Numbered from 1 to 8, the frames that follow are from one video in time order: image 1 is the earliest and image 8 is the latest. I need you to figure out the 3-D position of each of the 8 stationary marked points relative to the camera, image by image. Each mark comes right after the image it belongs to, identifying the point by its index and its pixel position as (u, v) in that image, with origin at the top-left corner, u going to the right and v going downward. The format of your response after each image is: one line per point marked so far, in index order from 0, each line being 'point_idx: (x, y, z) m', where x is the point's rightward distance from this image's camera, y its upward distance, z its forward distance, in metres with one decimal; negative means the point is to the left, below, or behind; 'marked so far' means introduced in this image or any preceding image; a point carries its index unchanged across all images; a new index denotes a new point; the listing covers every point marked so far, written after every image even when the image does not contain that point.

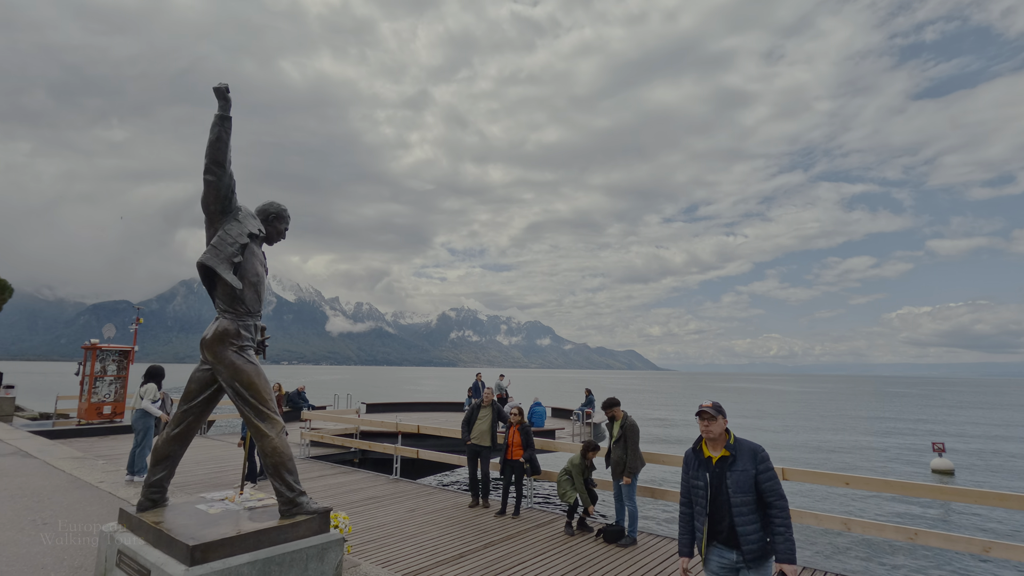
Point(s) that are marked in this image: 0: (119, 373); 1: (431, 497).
0: (-13.1, -2.9, +17.9) m
1: (-1.4, -3.7, +9.6) m
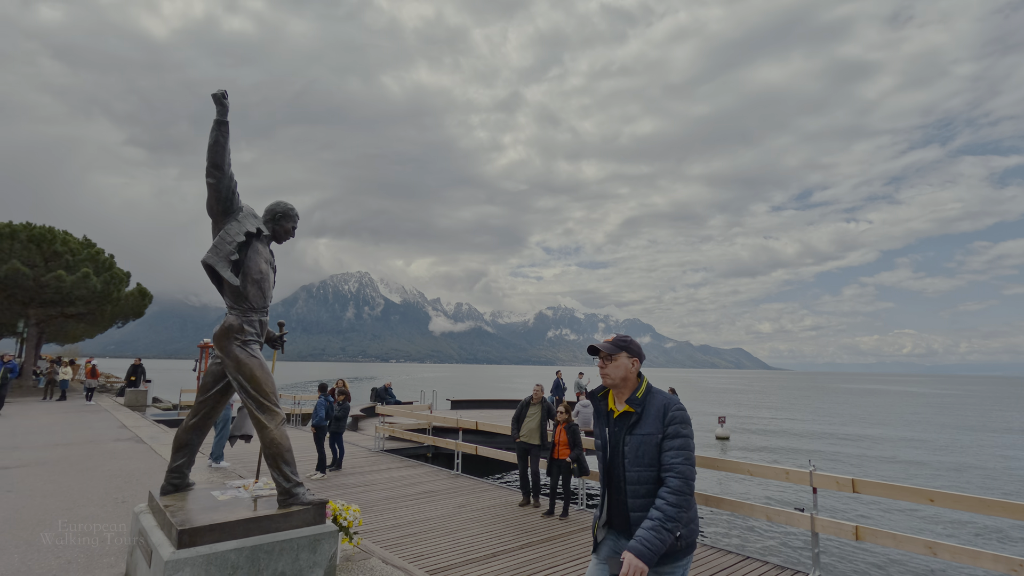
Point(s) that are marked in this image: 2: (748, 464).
0: (-10.5, -3.0, +19.8) m
1: (-0.5, -3.7, +9.5) m
2: (+3.0, -2.2, +6.8) m
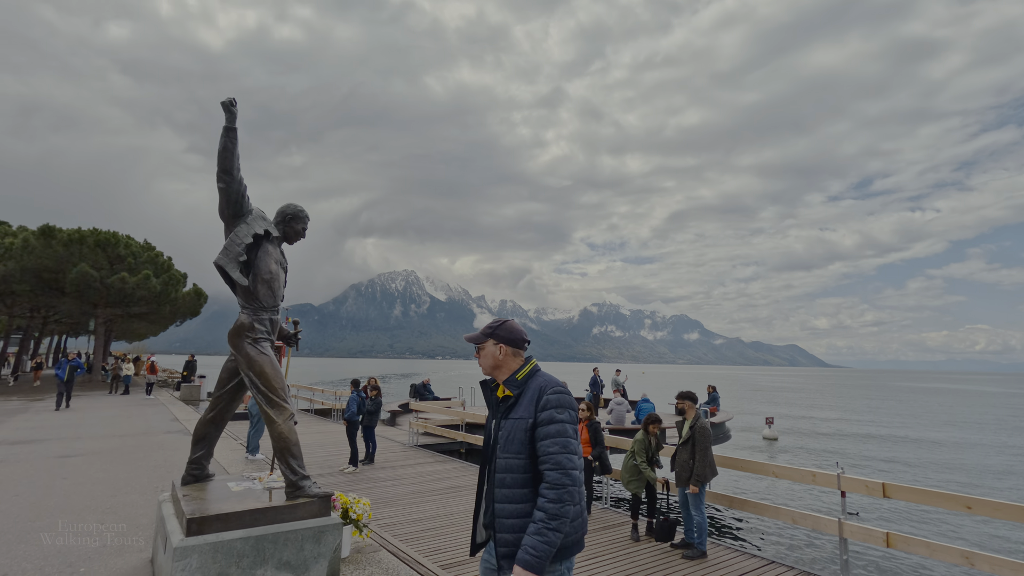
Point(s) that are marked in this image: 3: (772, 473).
0: (-9.1, -3.0, +20.7) m
1: (0.0, -3.6, +9.6) m
2: (+3.2, -2.2, +6.5) m
3: (+3.2, -2.3, +6.5) m
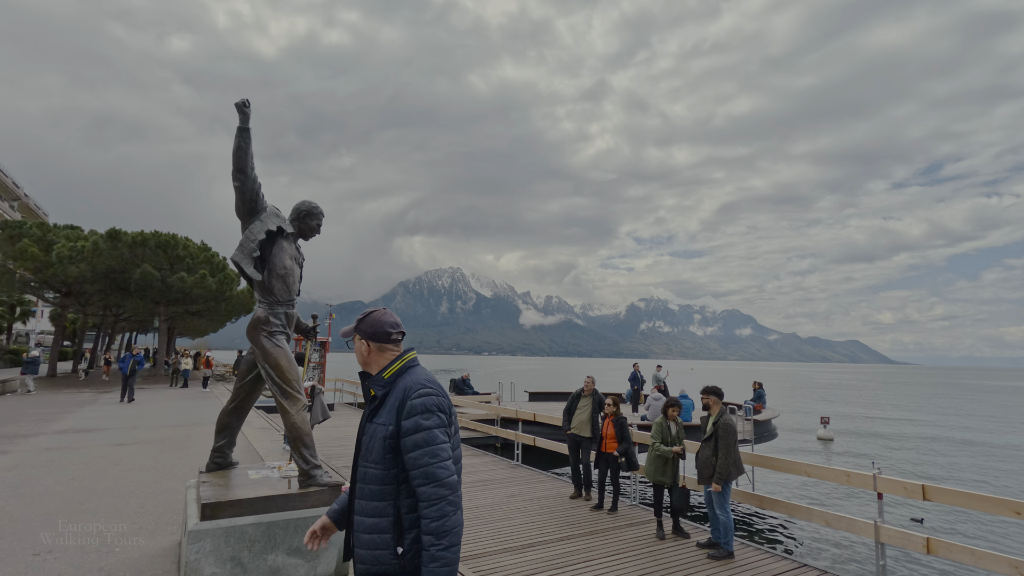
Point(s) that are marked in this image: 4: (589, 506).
0: (-7.7, -2.9, +21.4) m
1: (+0.5, -3.5, +9.5) m
2: (+3.4, -2.1, +6.2) m
3: (+3.4, -2.2, +6.2) m
4: (+1.2, -3.4, +8.3) m
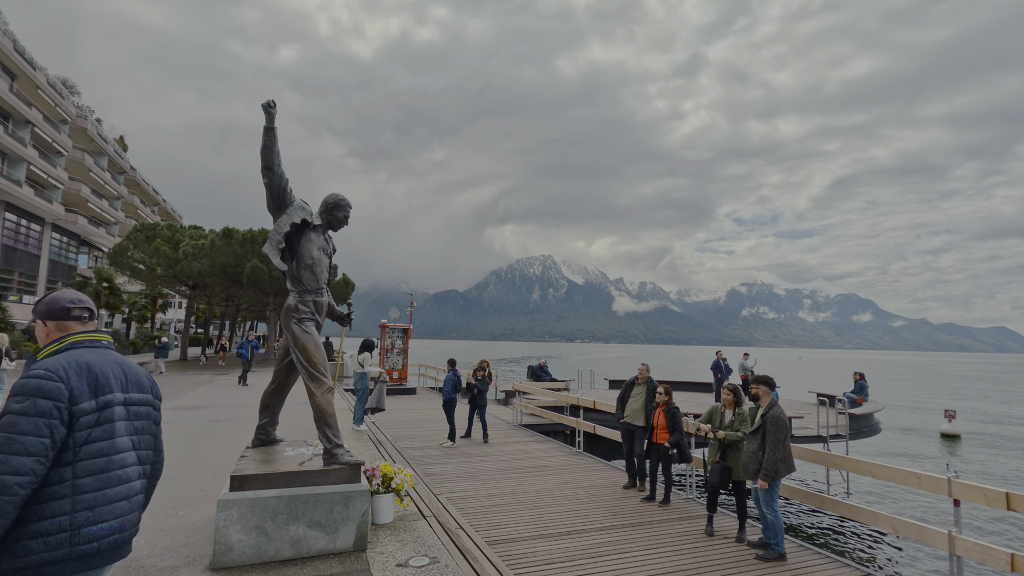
0: (-4.6, -2.5, +22.4) m
1: (+1.4, -3.2, +9.4) m
2: (+3.7, -1.8, +5.6) m
3: (+3.7, -1.9, +5.6) m
4: (+1.9, -3.1, +8.0) m
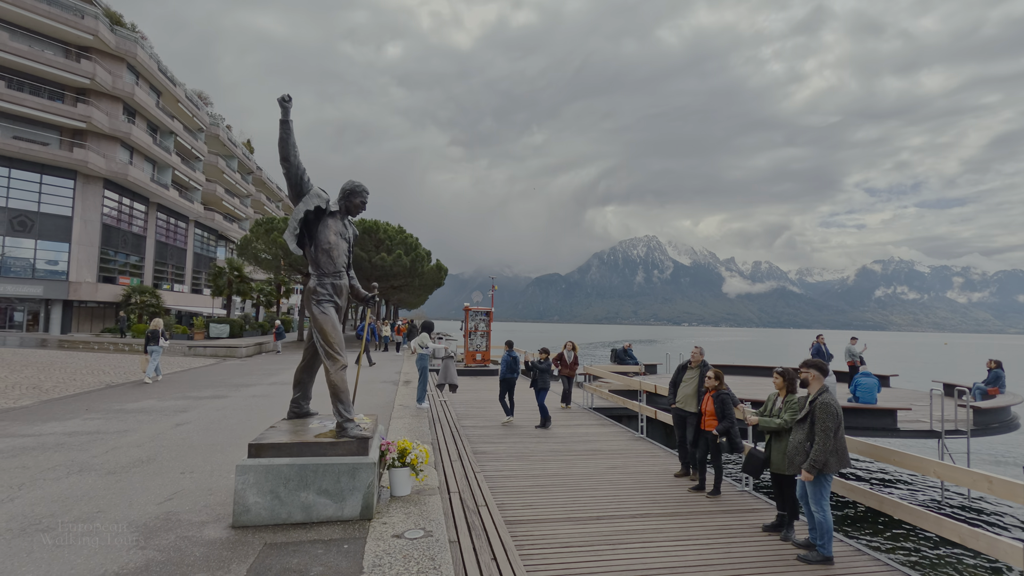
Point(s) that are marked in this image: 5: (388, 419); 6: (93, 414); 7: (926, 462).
0: (-1.1, -1.8, +22.9) m
1: (+2.3, -2.9, +9.0) m
2: (+3.8, -1.6, +4.8) m
3: (+3.8, -1.7, +4.9) m
4: (+2.5, -2.8, +7.6) m
5: (-2.2, -2.3, +9.6) m
6: (-7.9, -2.4, +10.1) m
7: (+3.8, -1.6, +4.9) m
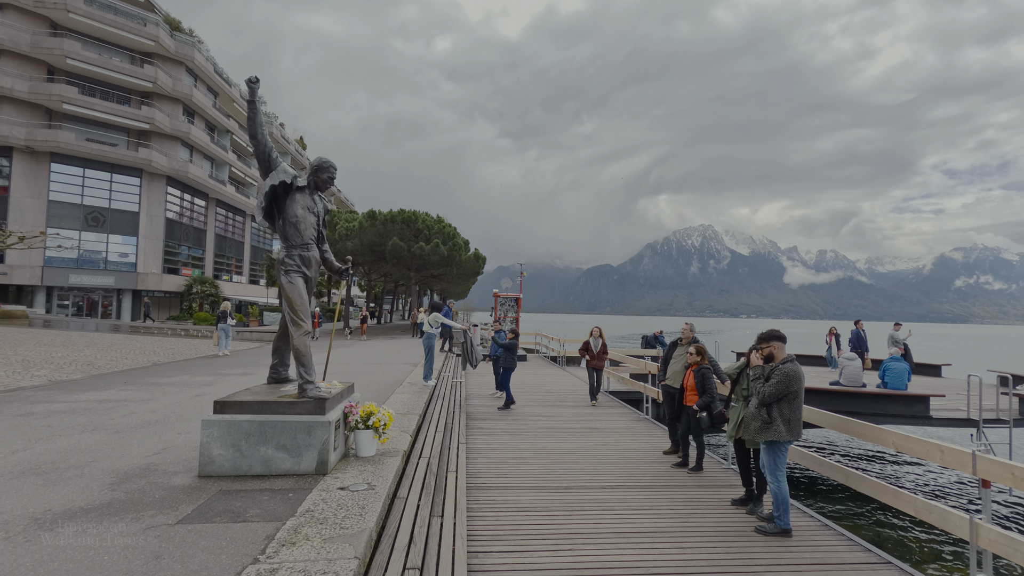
0: (+0.1, -1.2, +23.1) m
1: (+2.2, -2.5, +9.0) m
2: (+3.3, -1.3, +4.6) m
3: (+3.3, -1.4, +4.6) m
4: (+2.3, -2.5, +7.5) m
5: (-2.3, -2.0, +9.9) m
6: (-7.9, -2.0, +11.0) m
7: (+3.3, -1.3, +4.7) m
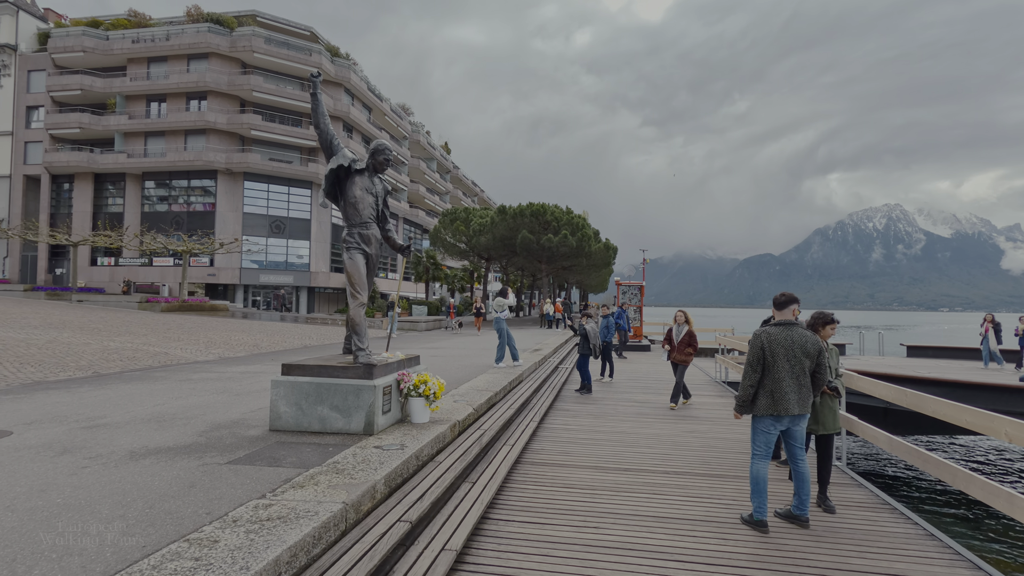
0: (+5.2, -0.7, +22.3) m
1: (+3.5, -2.1, +8.1) m
2: (+3.3, -0.9, +3.6) m
3: (+3.4, -1.0, +3.6) m
4: (+3.2, -2.1, +6.7) m
5: (-0.6, -1.6, +10.2) m
6: (-5.7, -1.8, +12.7) m
7: (+3.3, -0.9, +3.6) m
